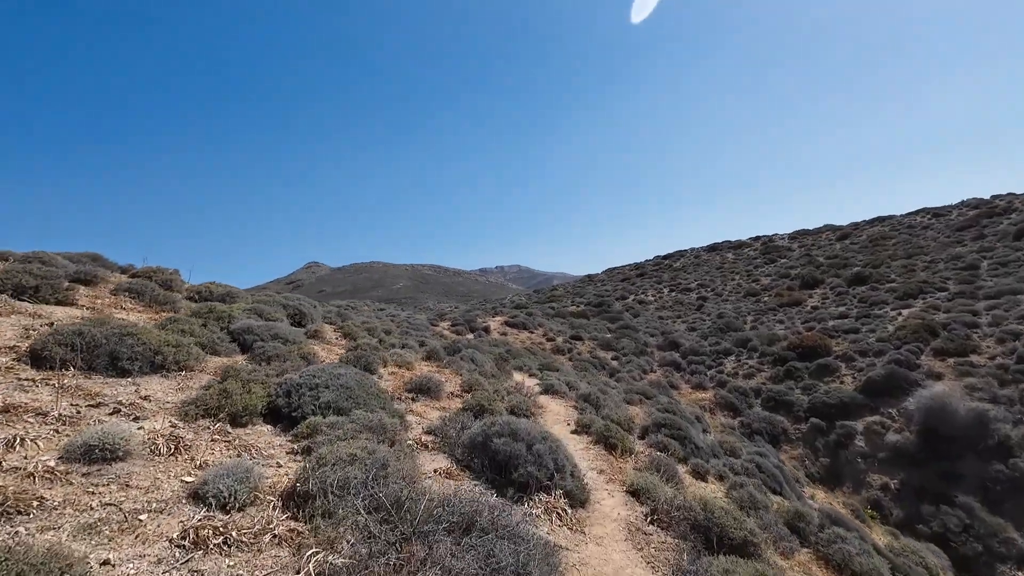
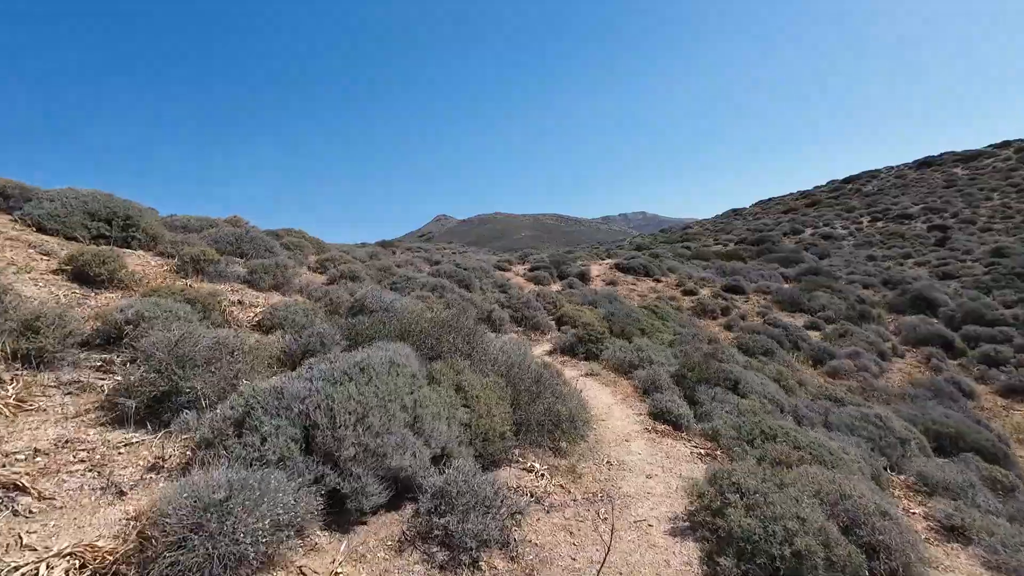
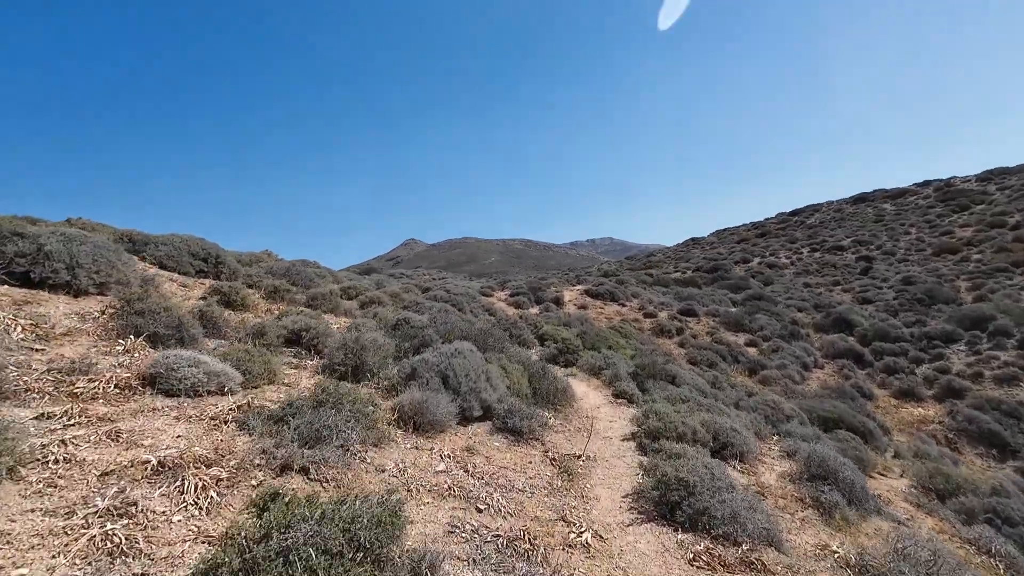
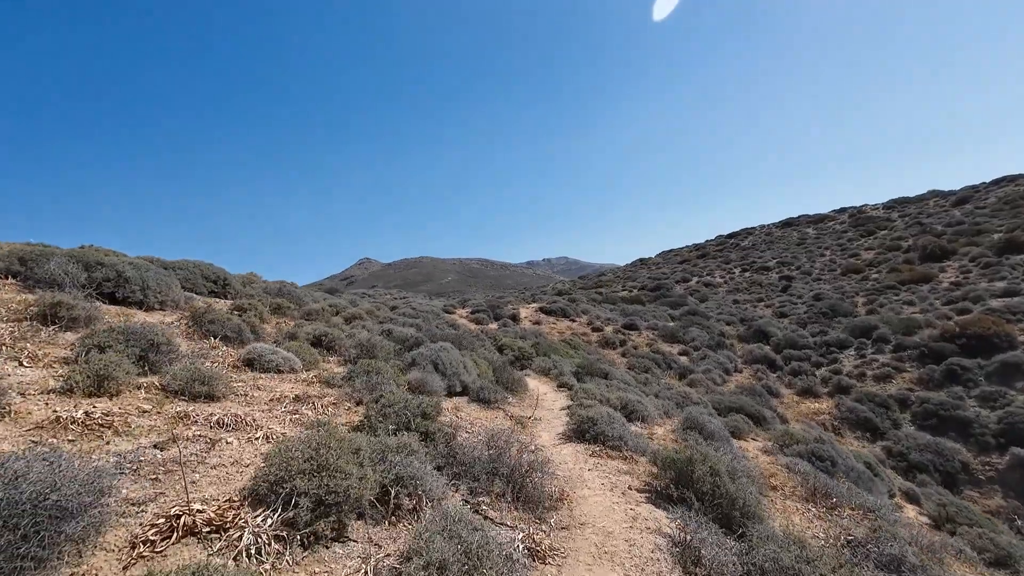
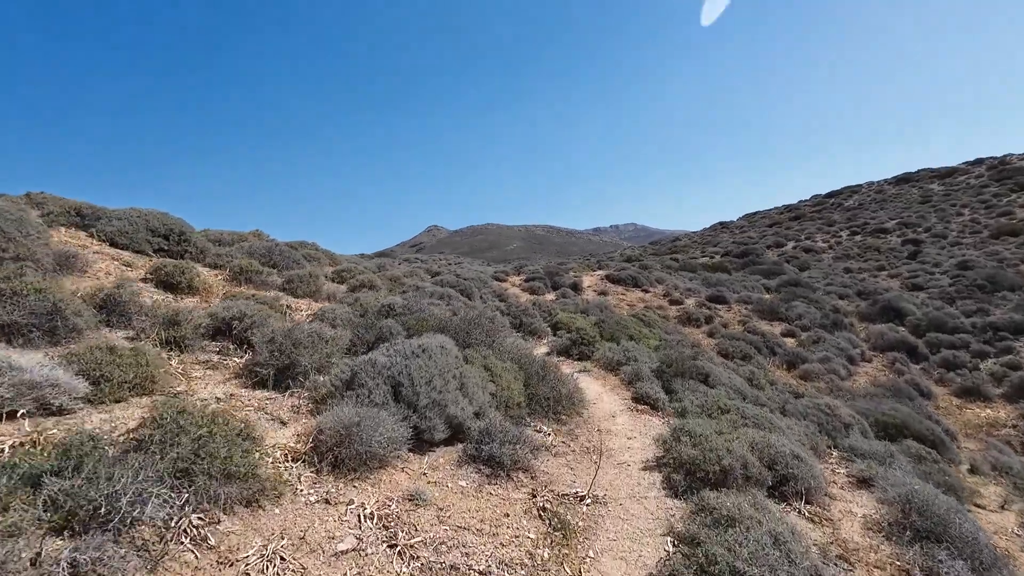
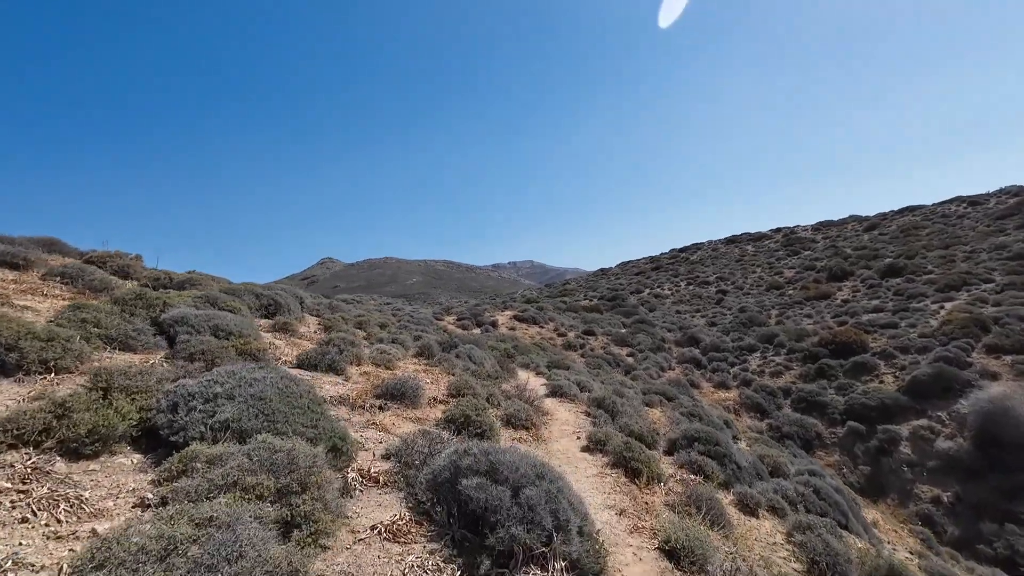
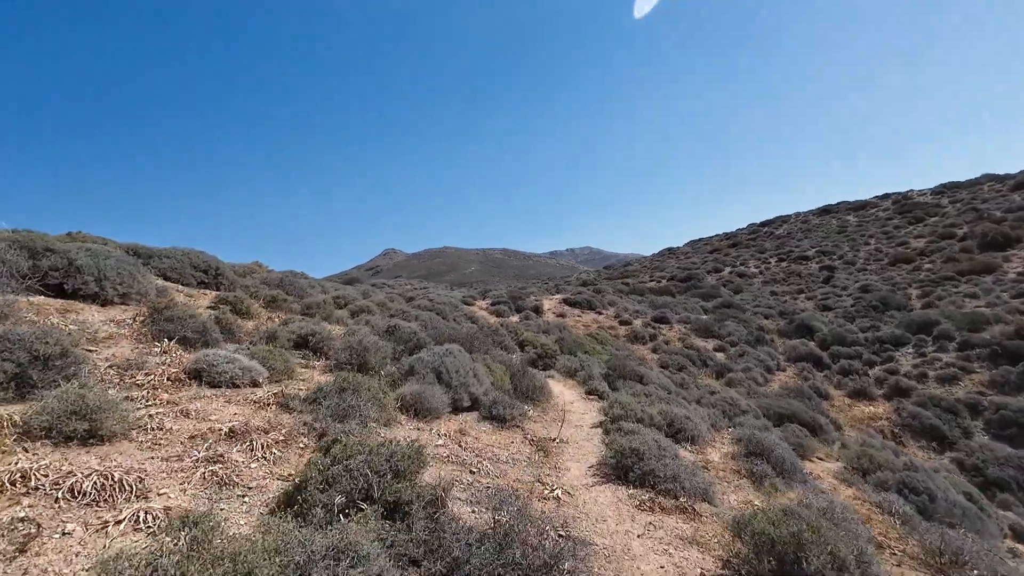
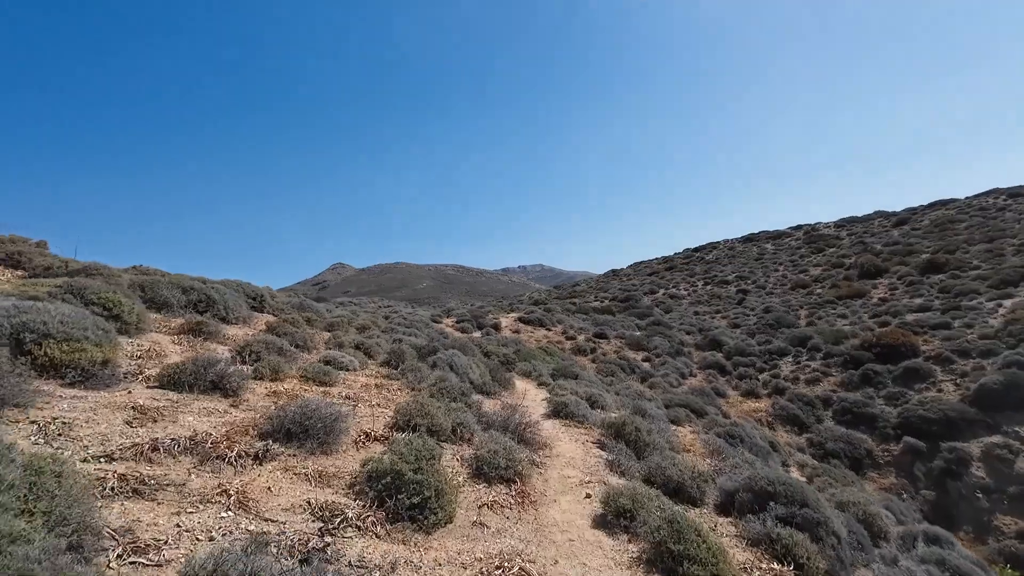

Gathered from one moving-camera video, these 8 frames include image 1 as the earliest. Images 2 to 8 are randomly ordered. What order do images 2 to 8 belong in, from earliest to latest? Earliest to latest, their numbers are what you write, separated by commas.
6, 8, 4, 7, 3, 5, 2
